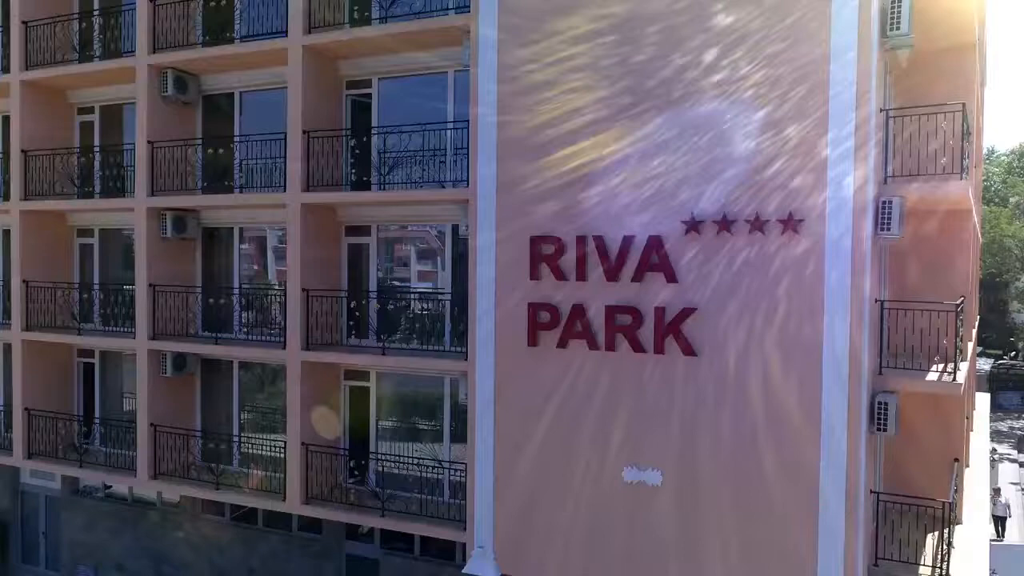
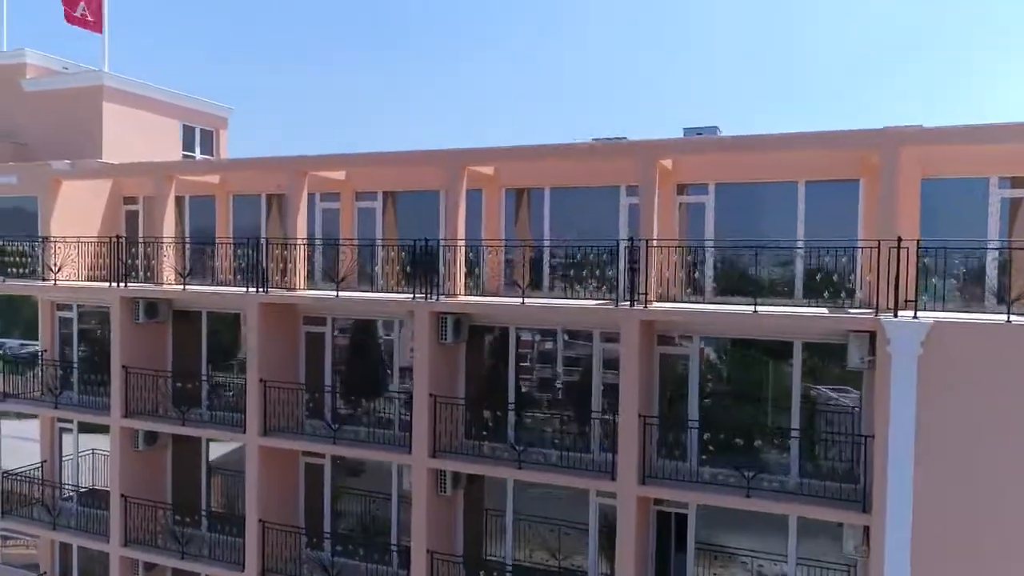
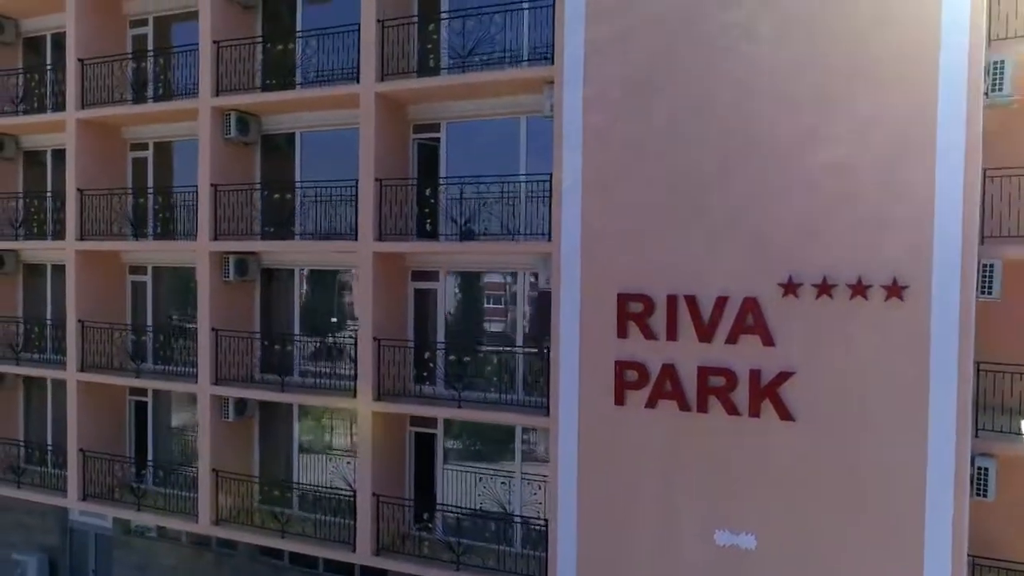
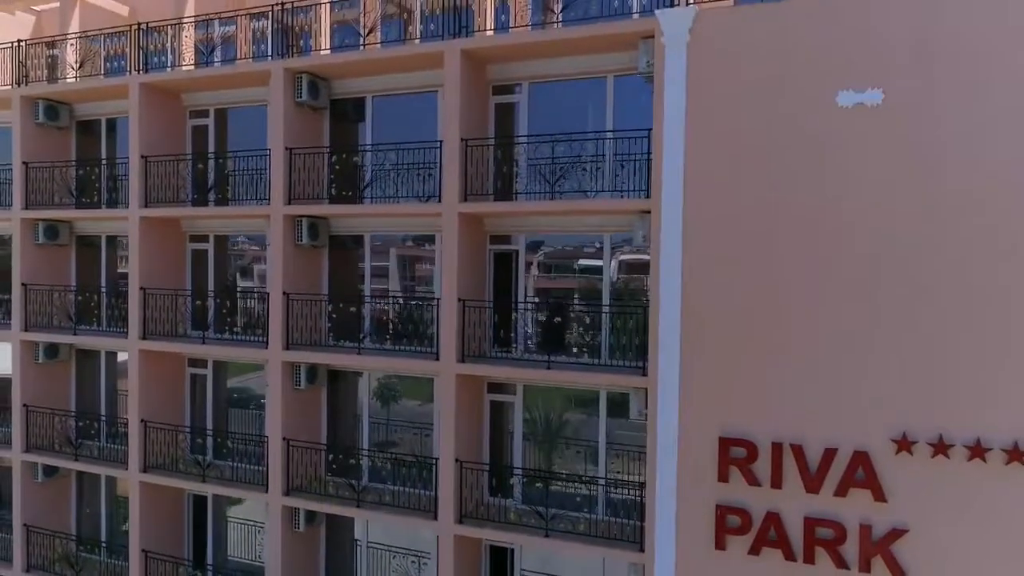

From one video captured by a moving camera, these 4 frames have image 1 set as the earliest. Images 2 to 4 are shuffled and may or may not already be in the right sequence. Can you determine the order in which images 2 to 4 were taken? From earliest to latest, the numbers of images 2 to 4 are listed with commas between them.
3, 4, 2
